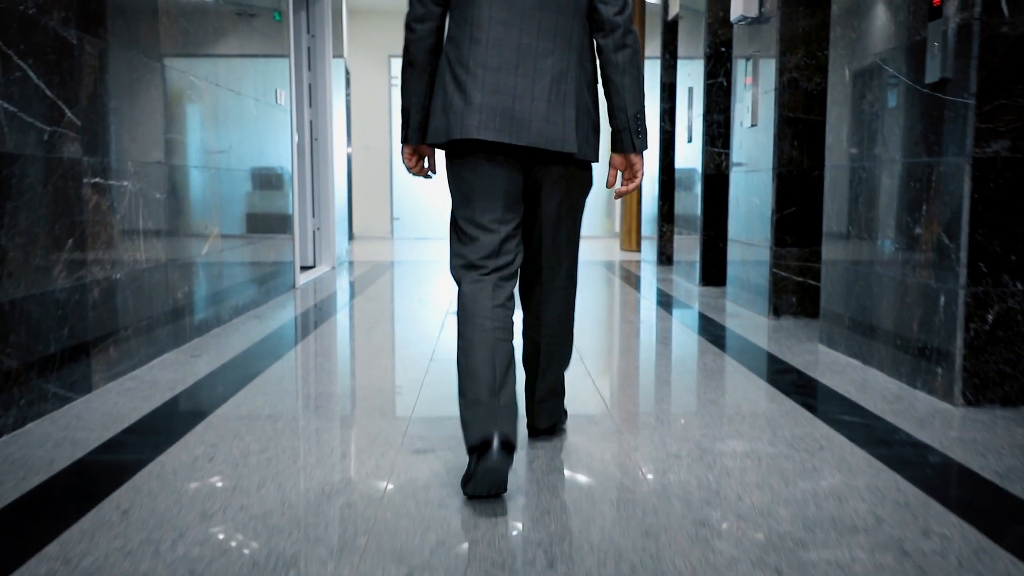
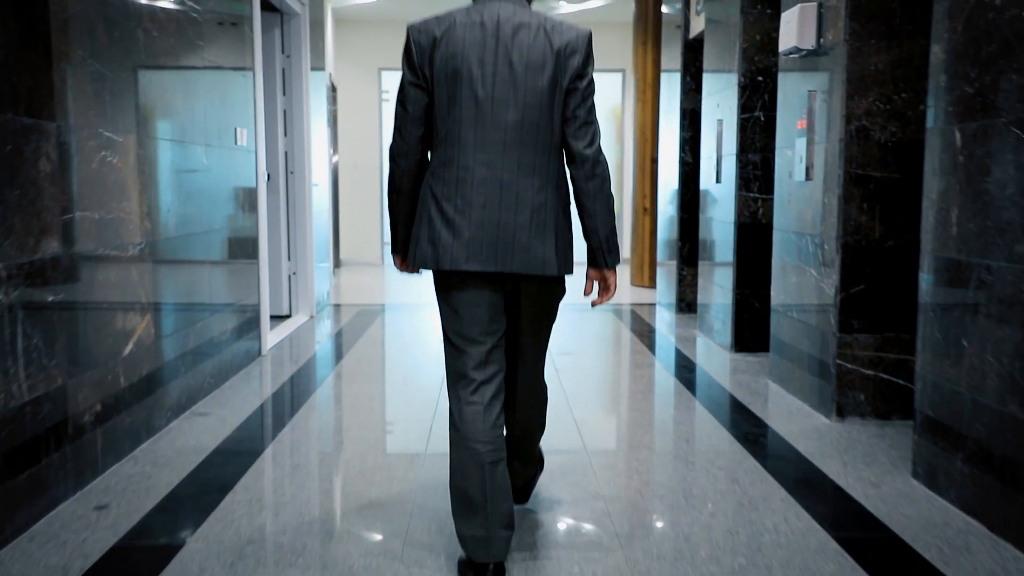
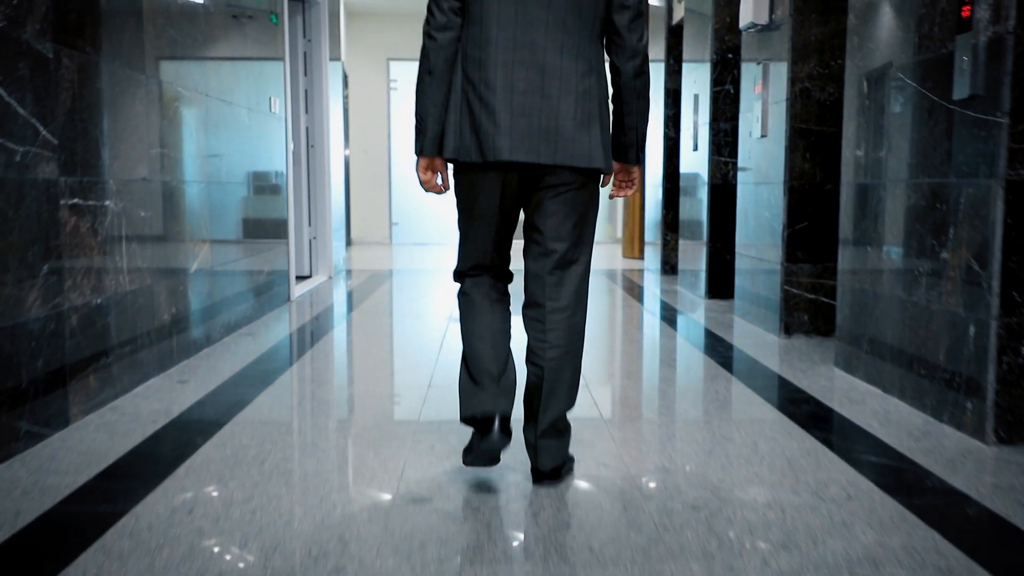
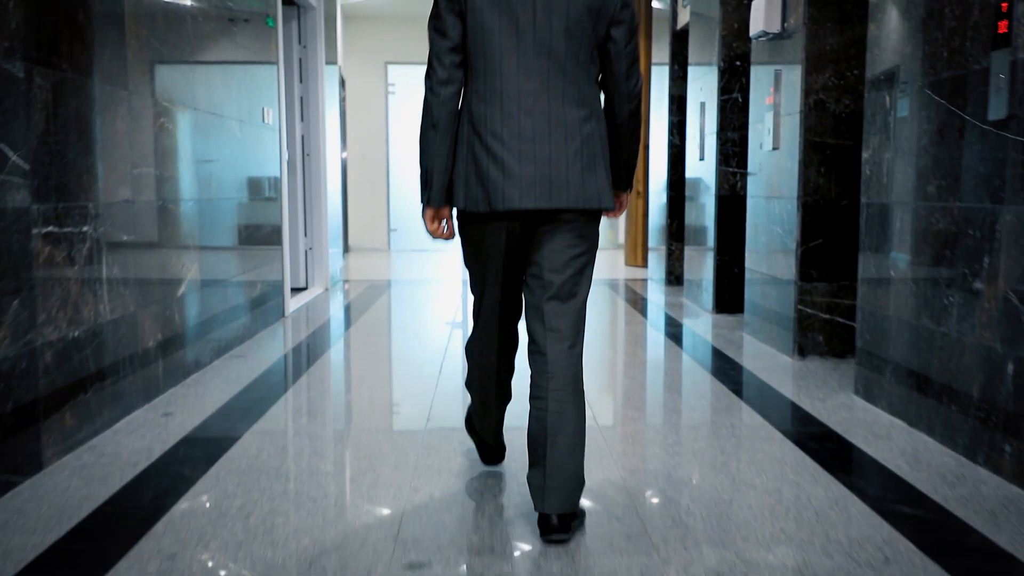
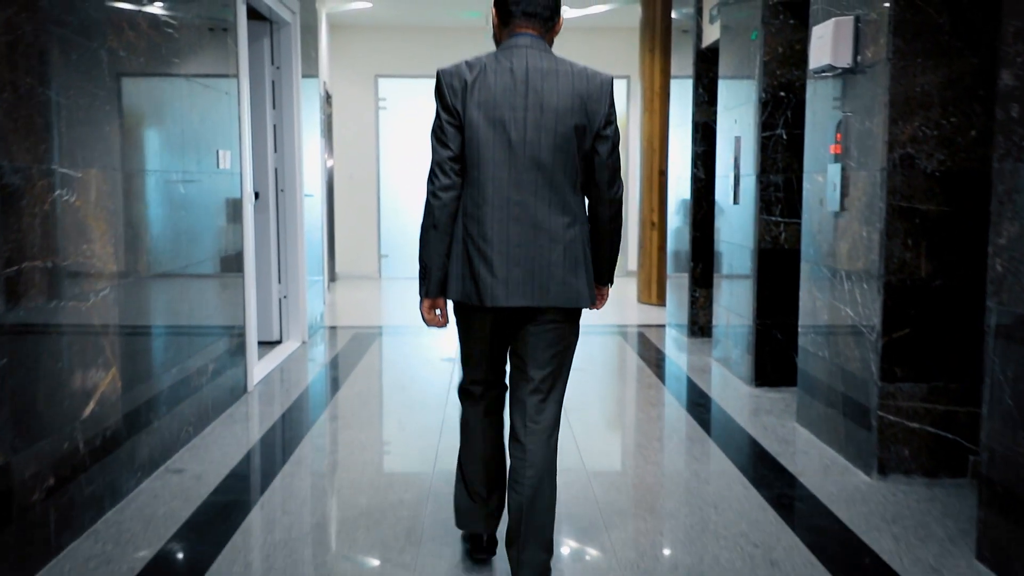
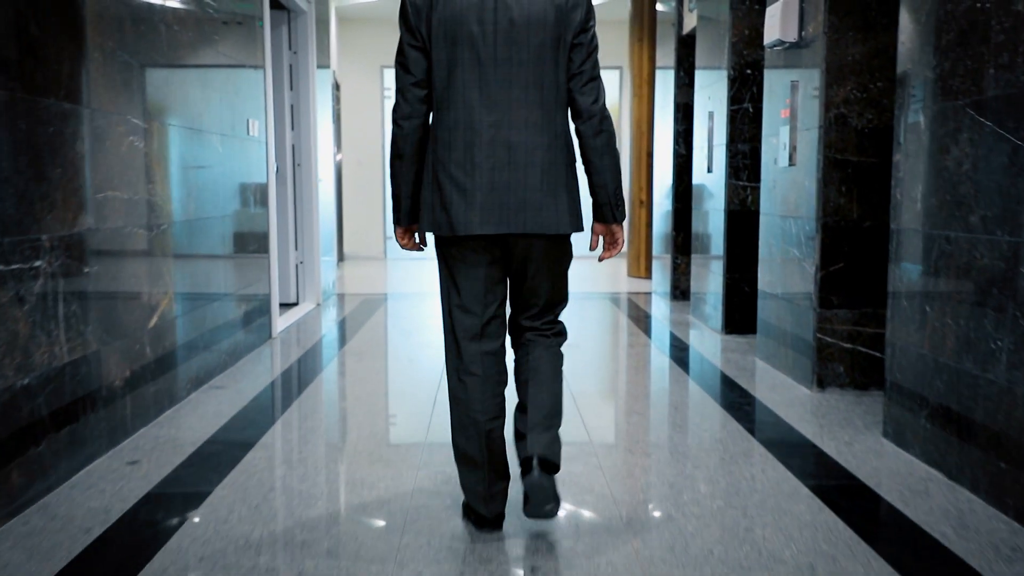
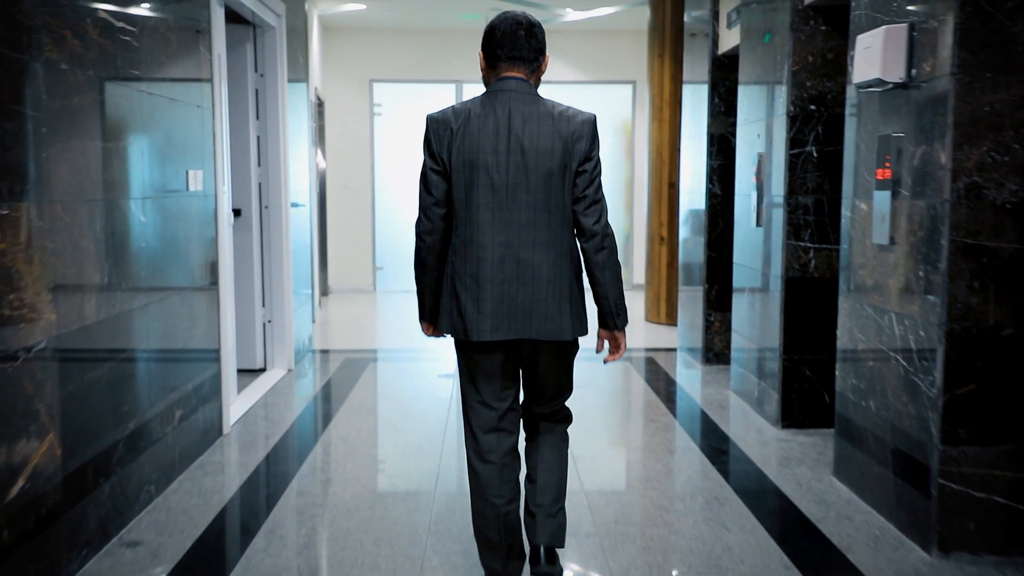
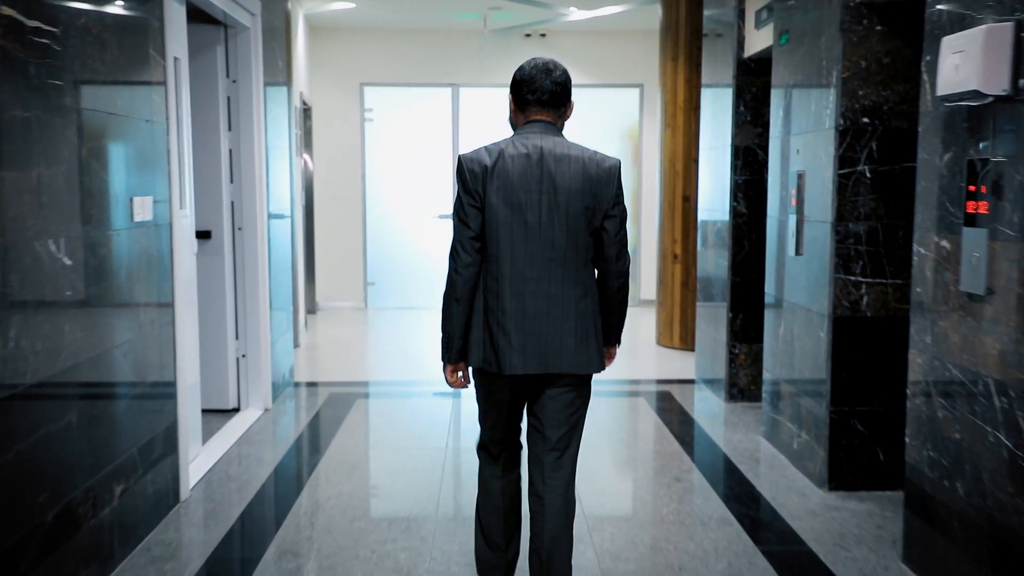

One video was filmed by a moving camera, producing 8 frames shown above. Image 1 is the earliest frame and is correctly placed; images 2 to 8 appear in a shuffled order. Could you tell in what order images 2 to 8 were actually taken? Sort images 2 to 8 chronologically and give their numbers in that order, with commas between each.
3, 4, 6, 2, 5, 7, 8
